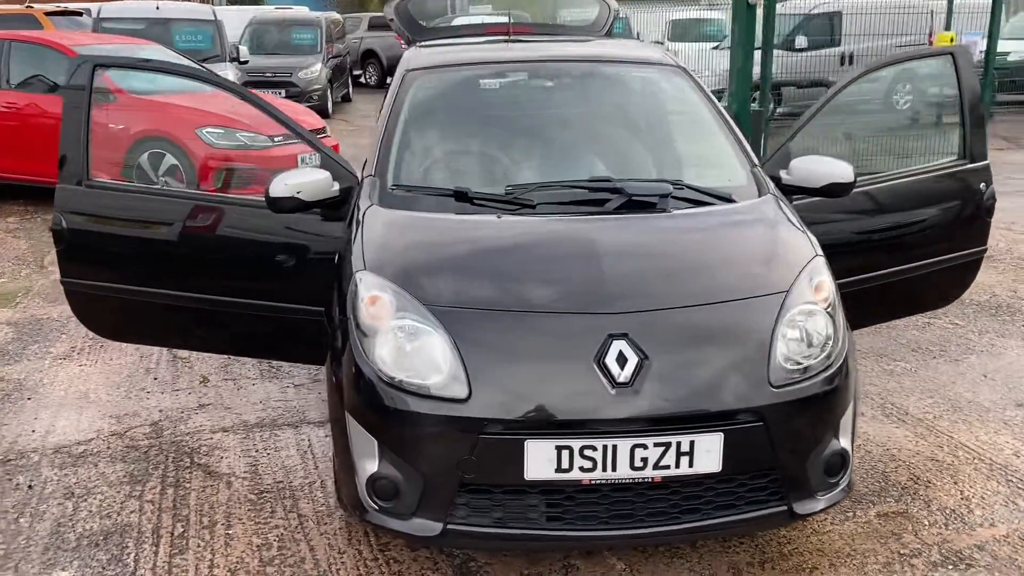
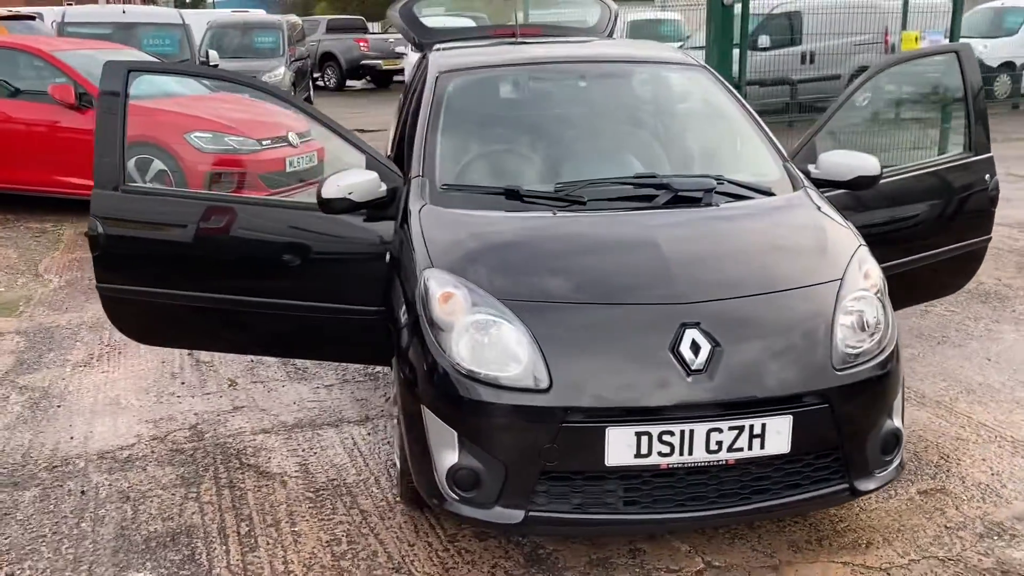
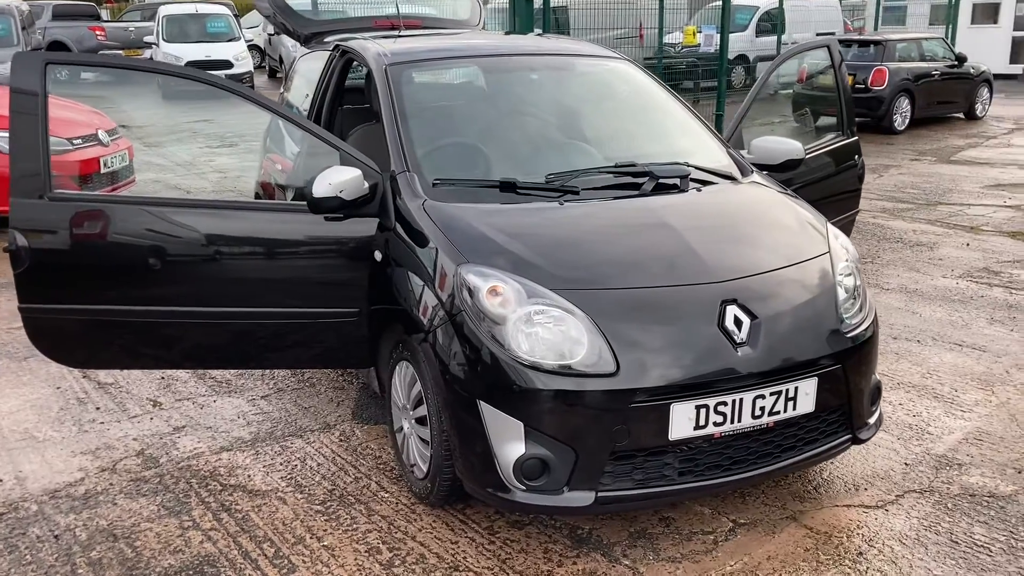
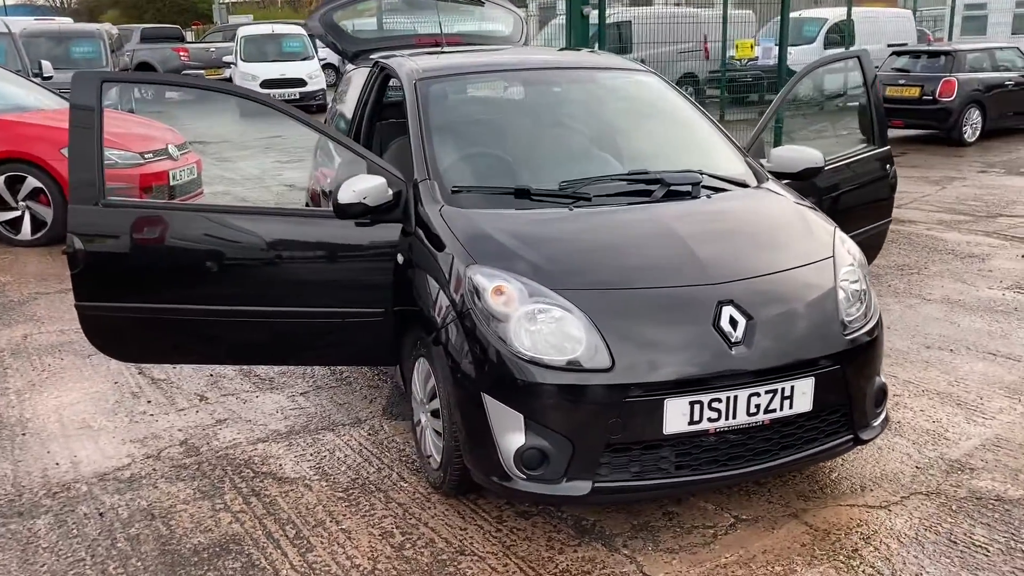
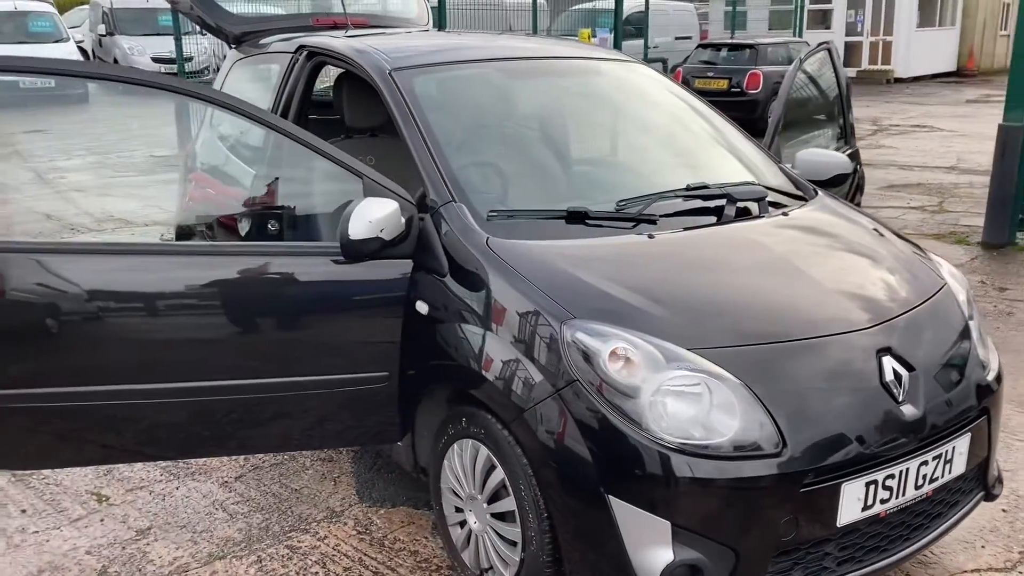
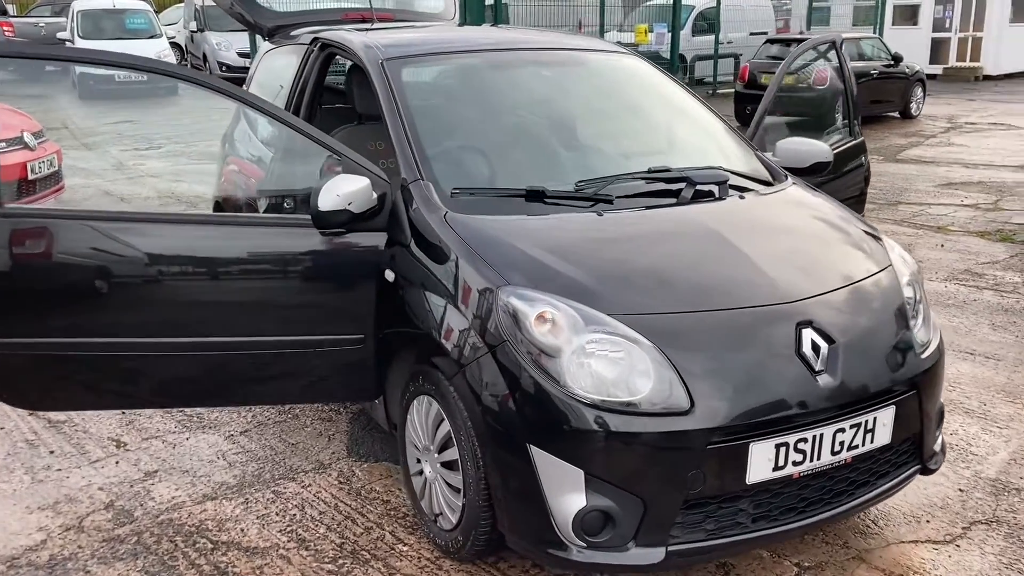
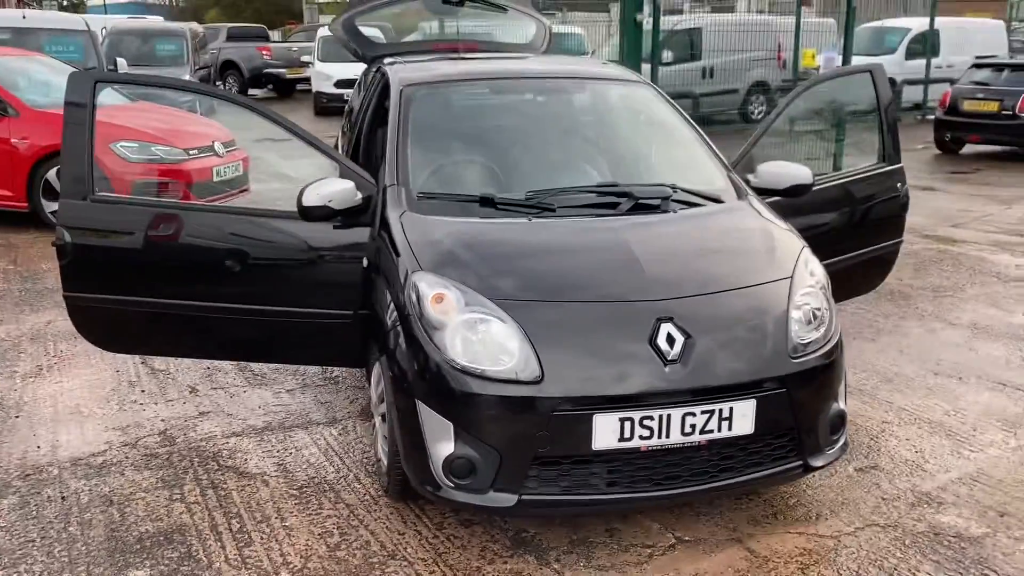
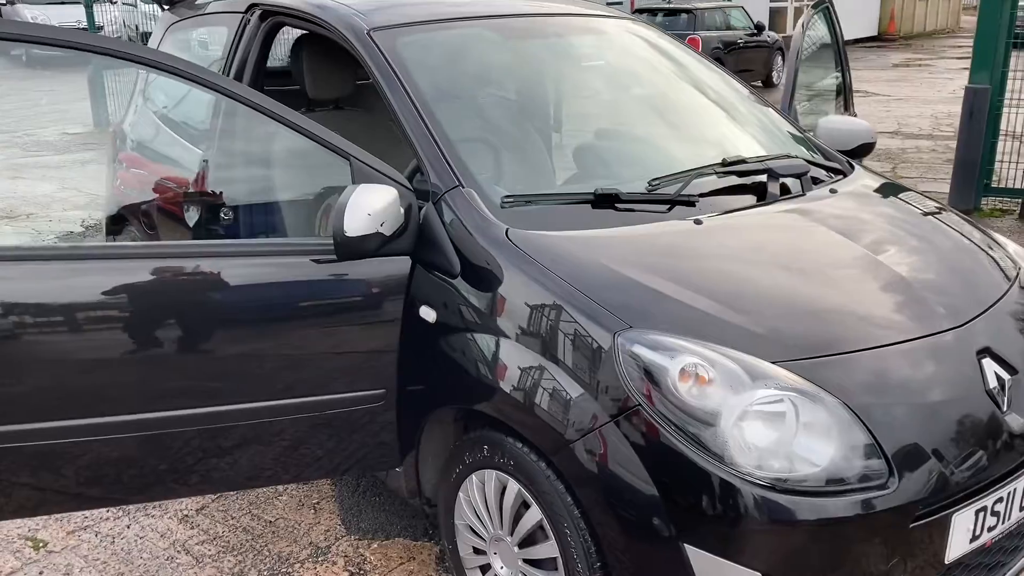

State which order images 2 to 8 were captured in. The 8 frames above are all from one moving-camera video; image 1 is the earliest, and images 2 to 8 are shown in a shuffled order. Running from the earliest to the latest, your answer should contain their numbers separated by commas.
2, 7, 4, 3, 6, 5, 8
